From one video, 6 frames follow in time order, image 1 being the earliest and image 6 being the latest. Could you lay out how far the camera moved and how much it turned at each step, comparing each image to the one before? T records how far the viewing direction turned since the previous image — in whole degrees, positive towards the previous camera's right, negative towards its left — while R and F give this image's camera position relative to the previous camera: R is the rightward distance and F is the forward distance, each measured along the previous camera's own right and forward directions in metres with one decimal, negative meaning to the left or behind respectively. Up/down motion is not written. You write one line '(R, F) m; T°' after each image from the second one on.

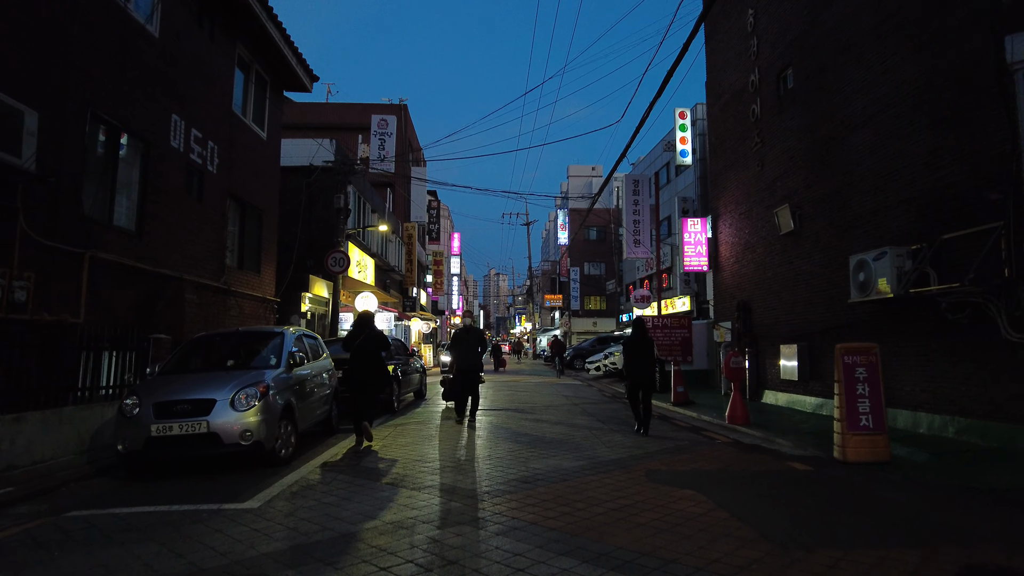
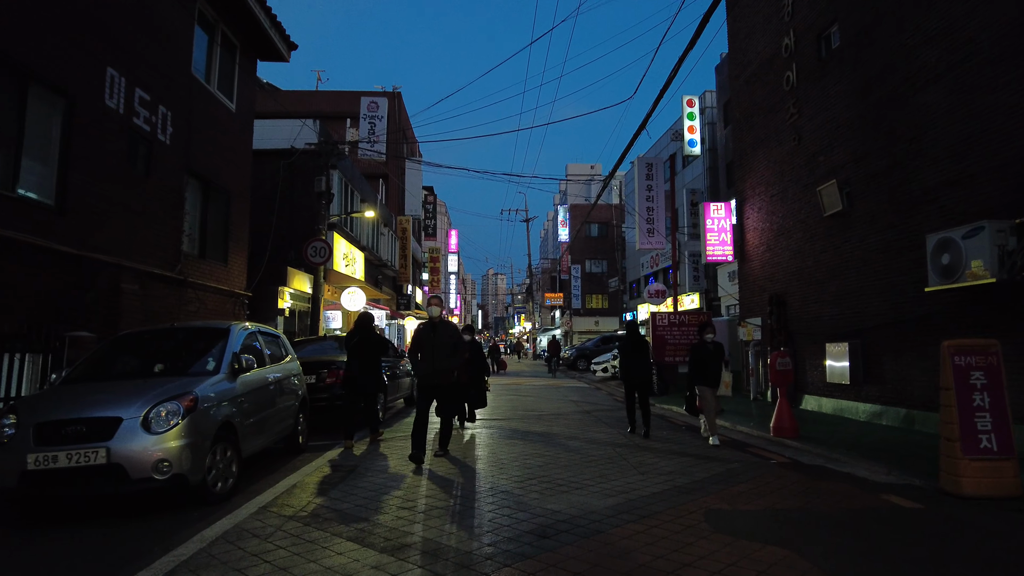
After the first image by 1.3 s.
(-0.1, +1.9) m; 0°
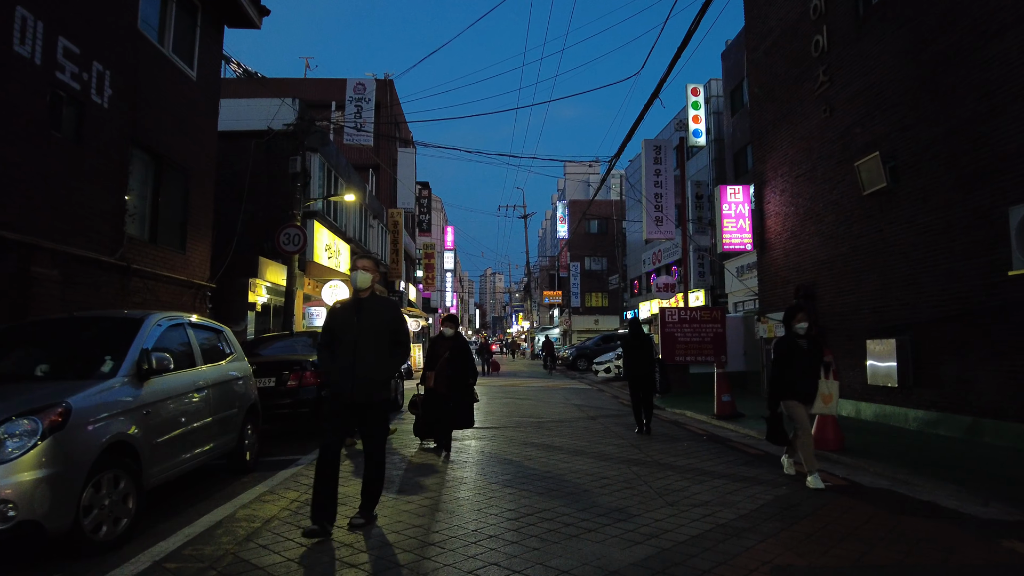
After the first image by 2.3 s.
(0.0, +1.5) m; 0°
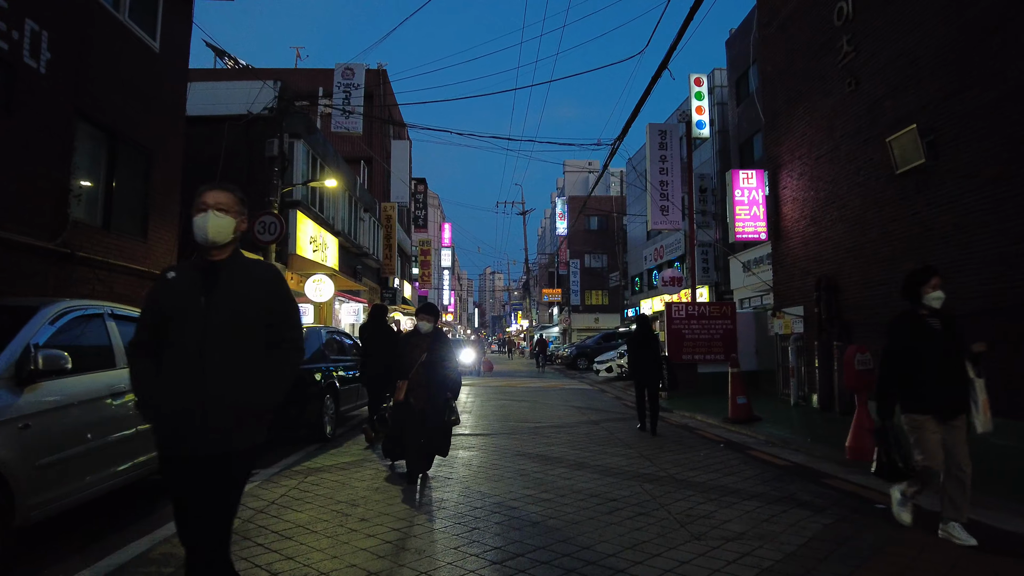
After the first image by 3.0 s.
(+0.1, +1.1) m; 0°
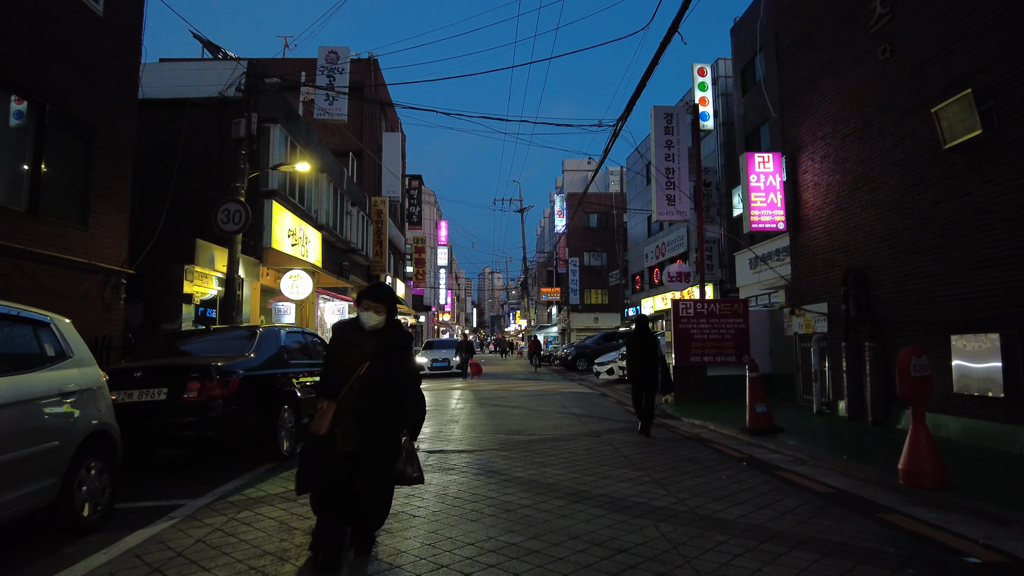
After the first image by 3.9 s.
(+0.1, +1.3) m; 0°
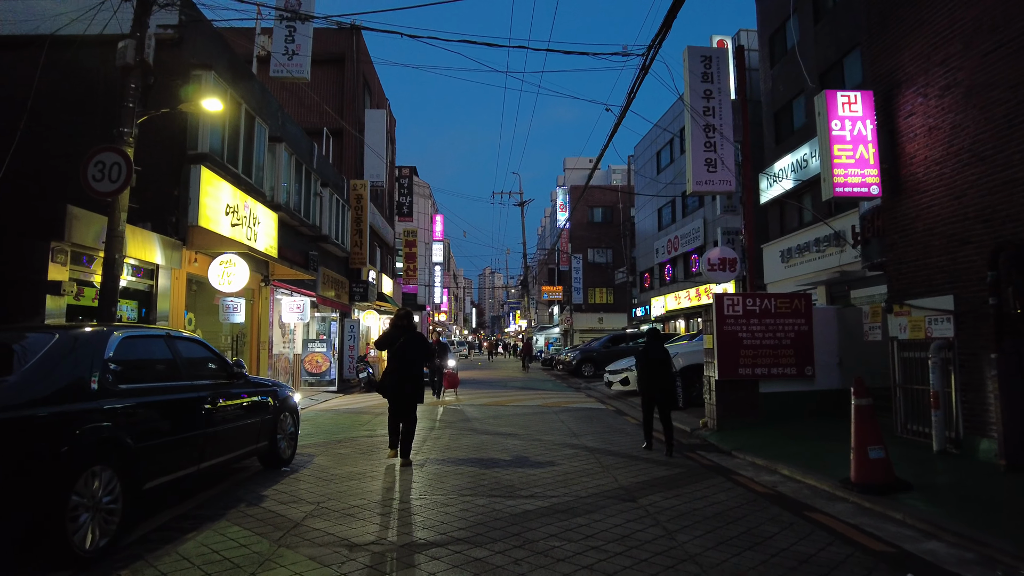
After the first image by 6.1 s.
(+0.1, +3.4) m; 0°
